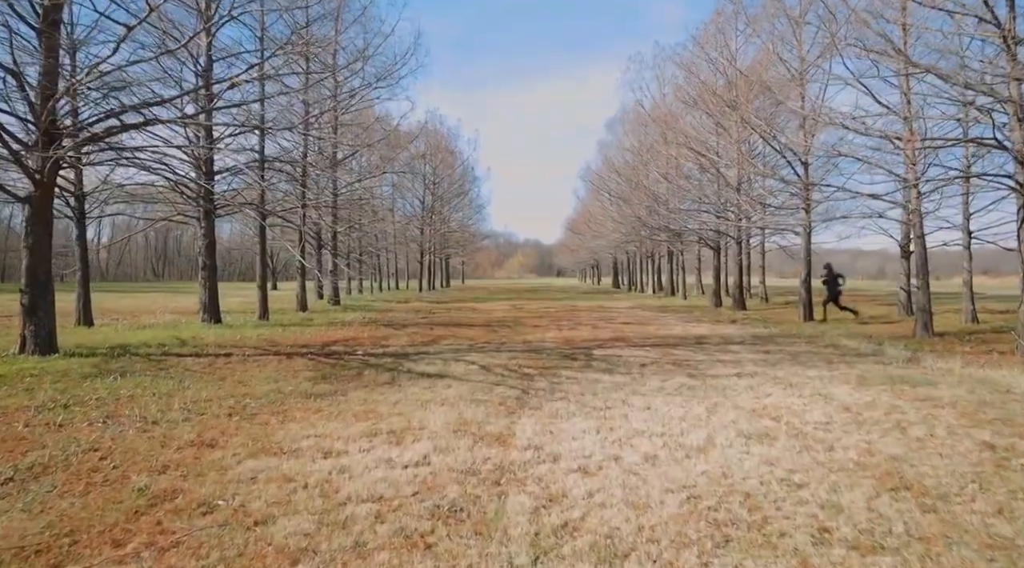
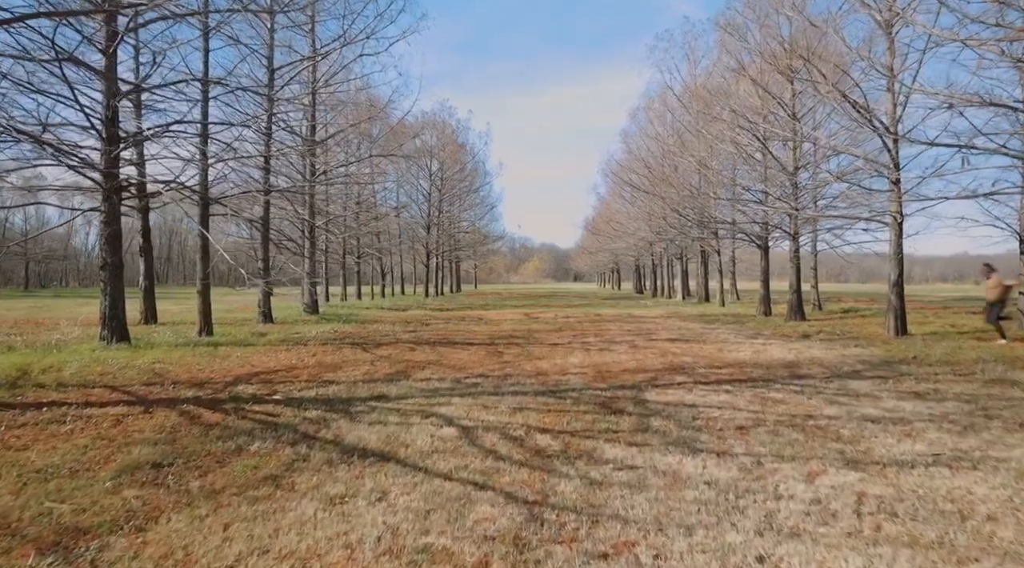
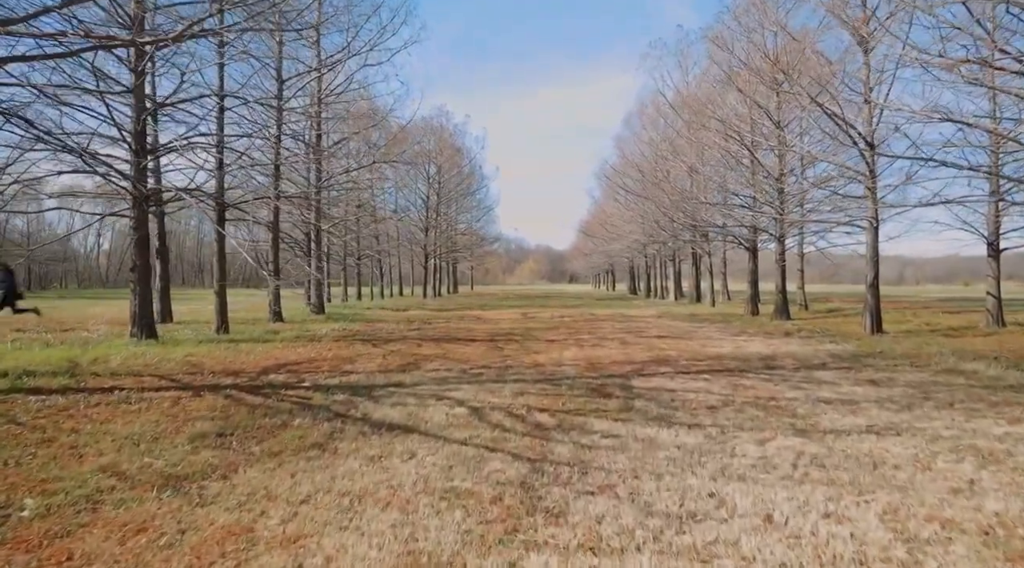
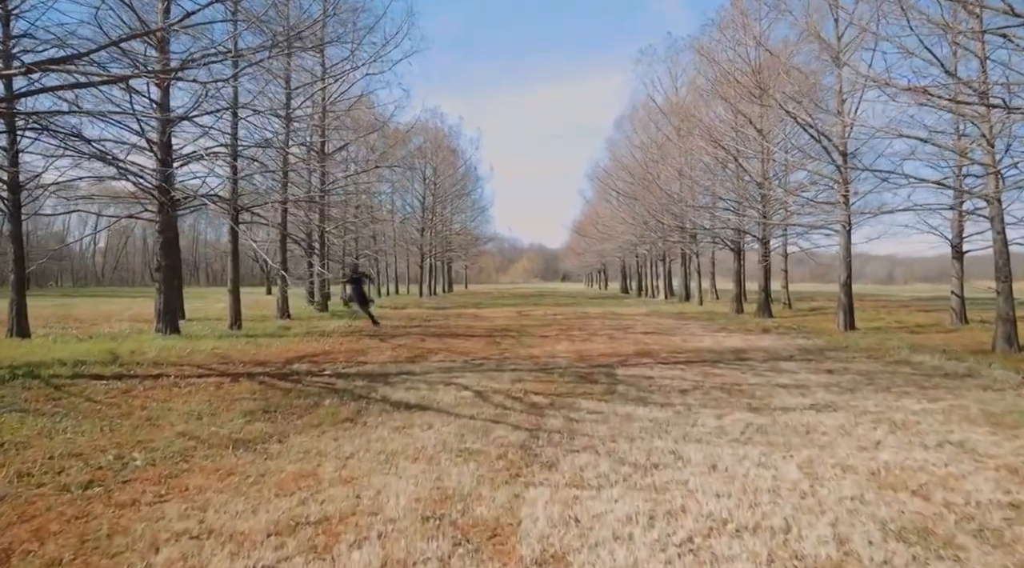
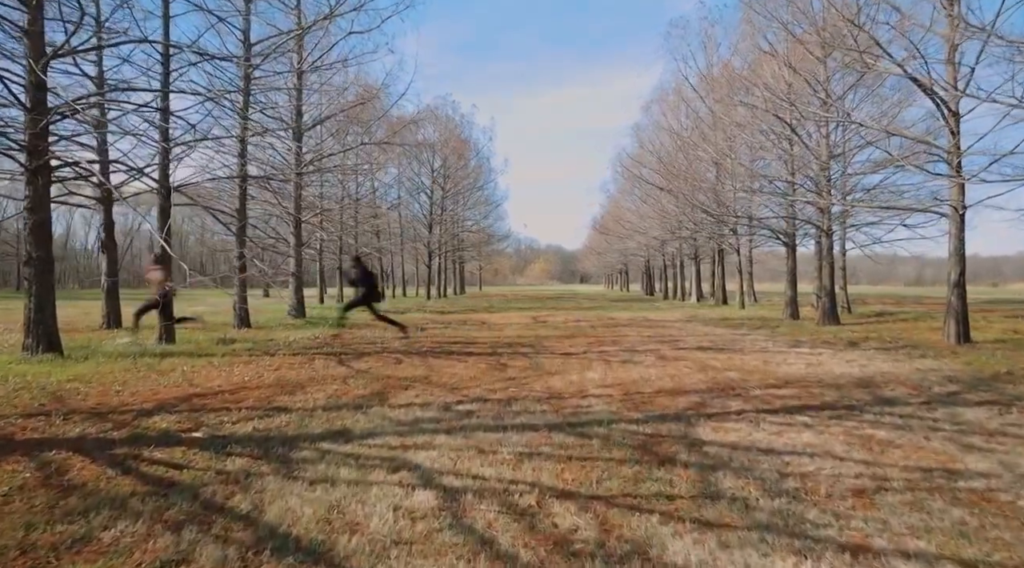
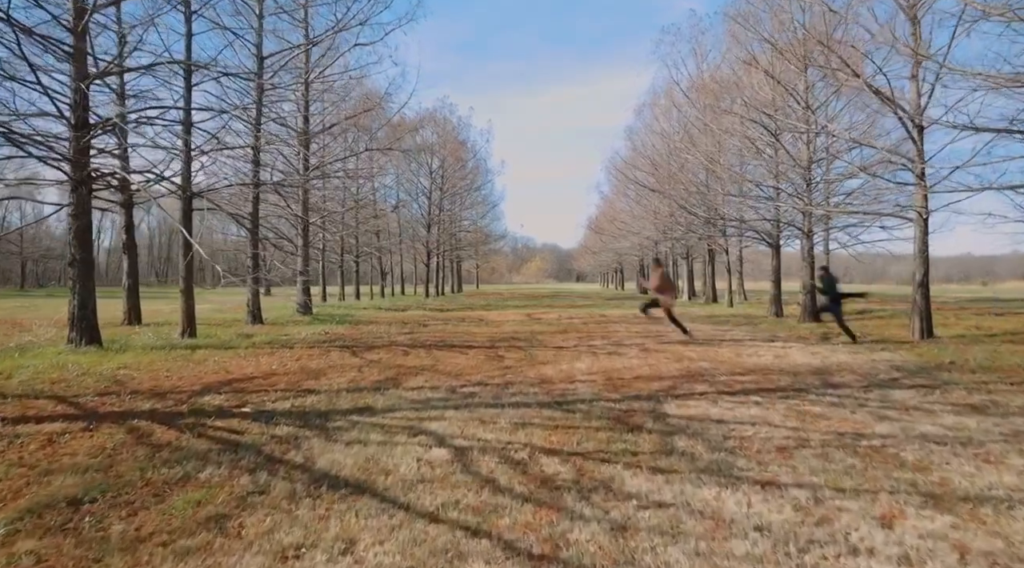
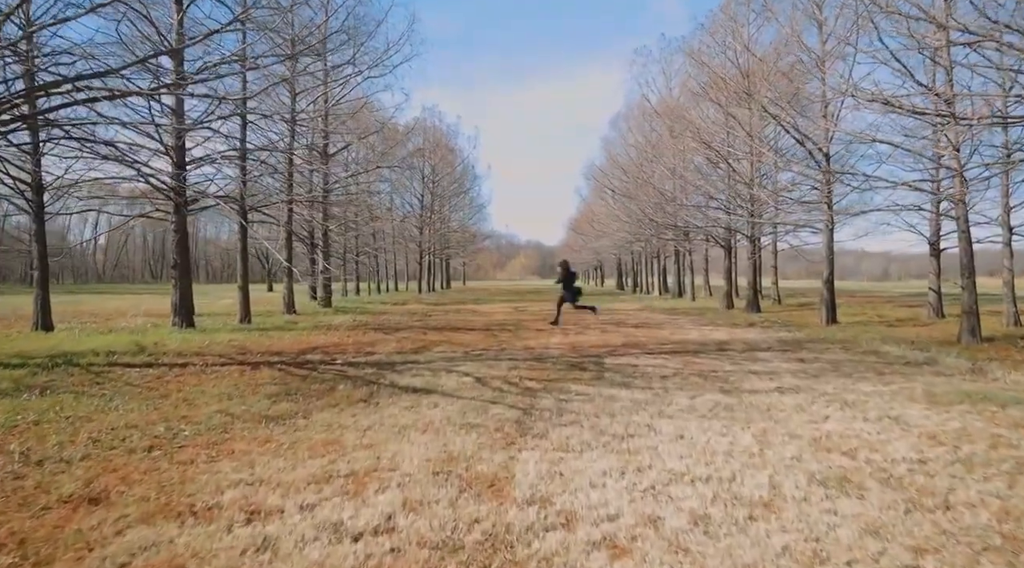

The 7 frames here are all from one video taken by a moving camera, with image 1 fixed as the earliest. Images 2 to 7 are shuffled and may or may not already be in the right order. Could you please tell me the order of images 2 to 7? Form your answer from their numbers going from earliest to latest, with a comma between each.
7, 4, 3, 2, 6, 5
